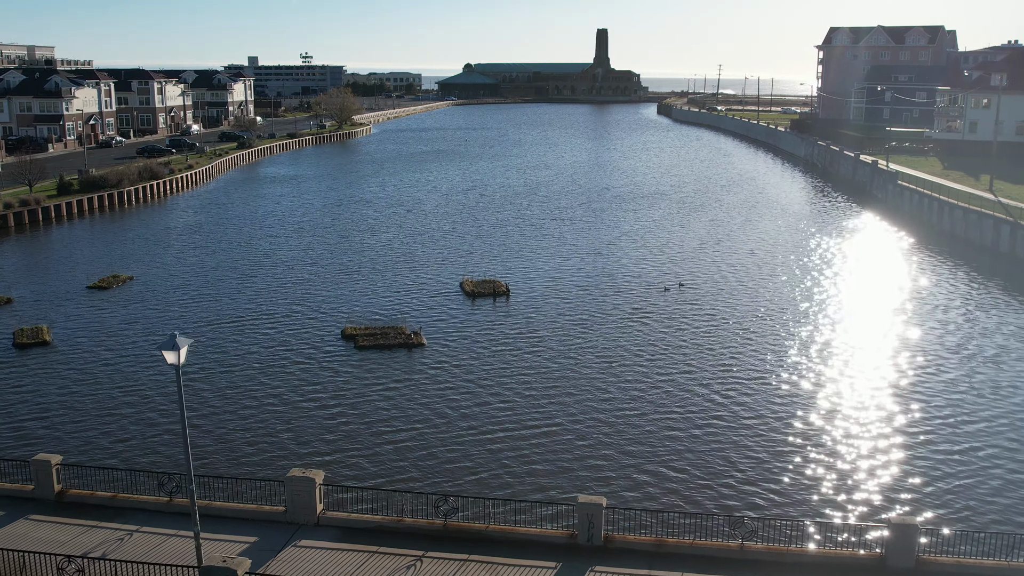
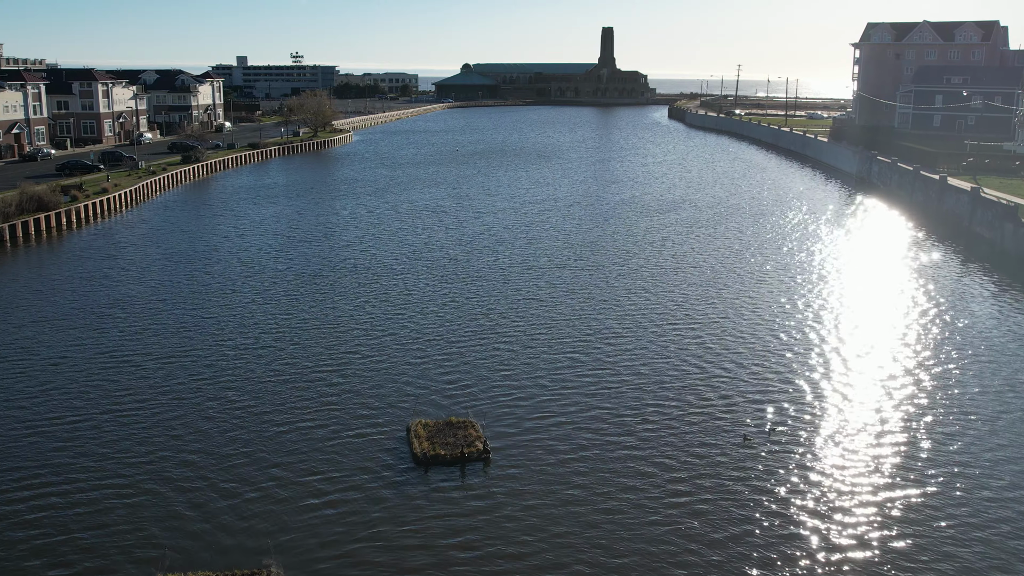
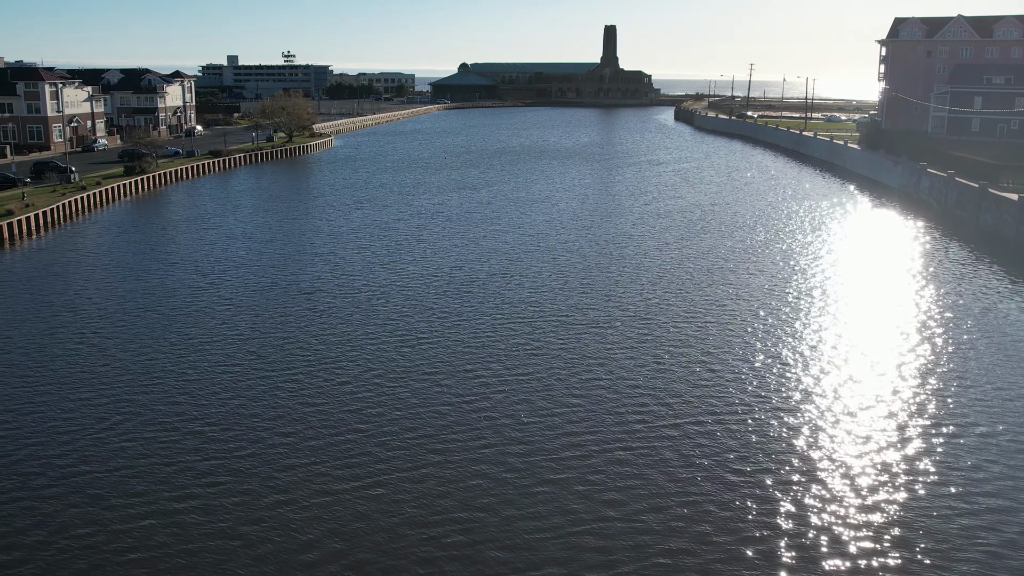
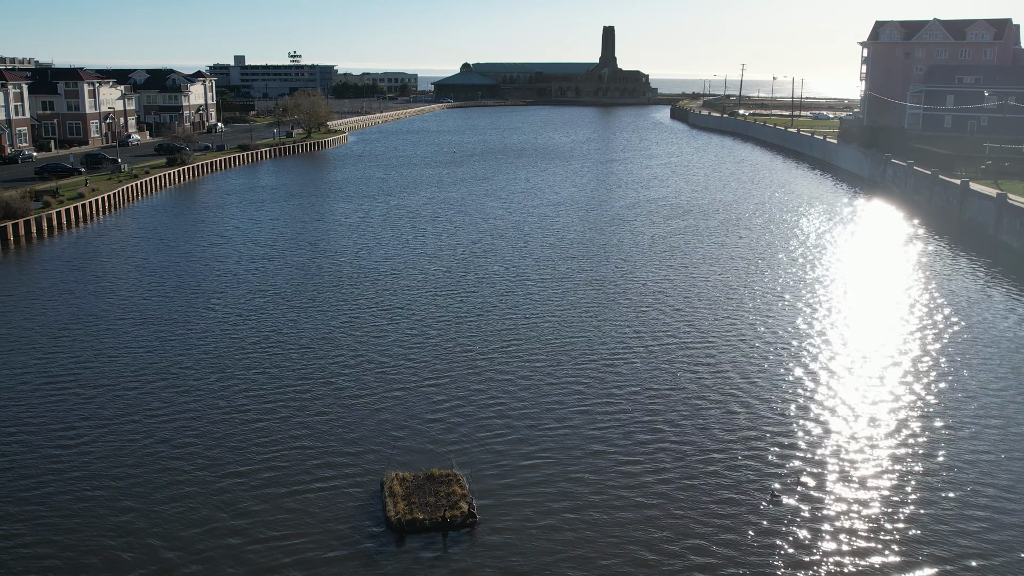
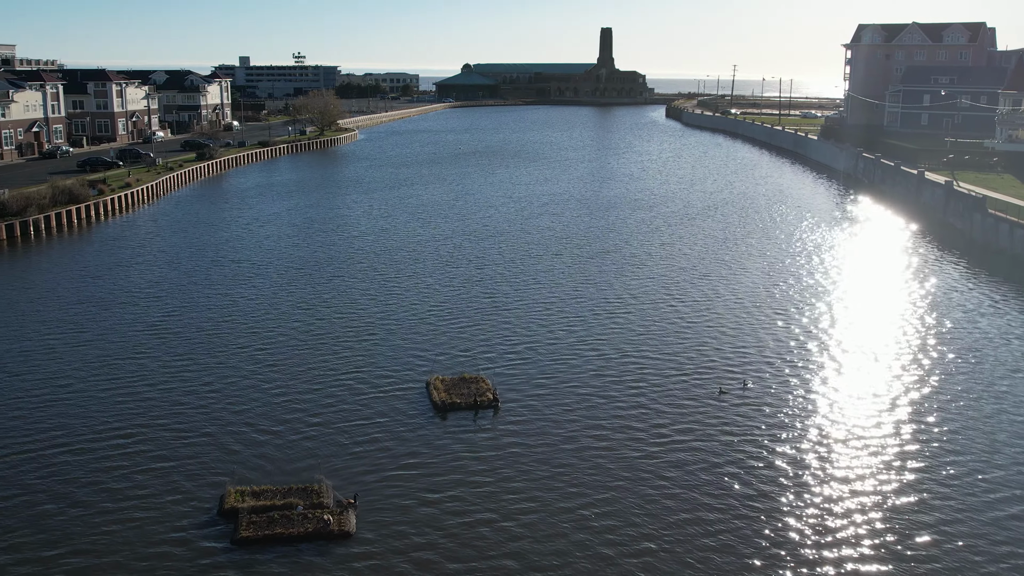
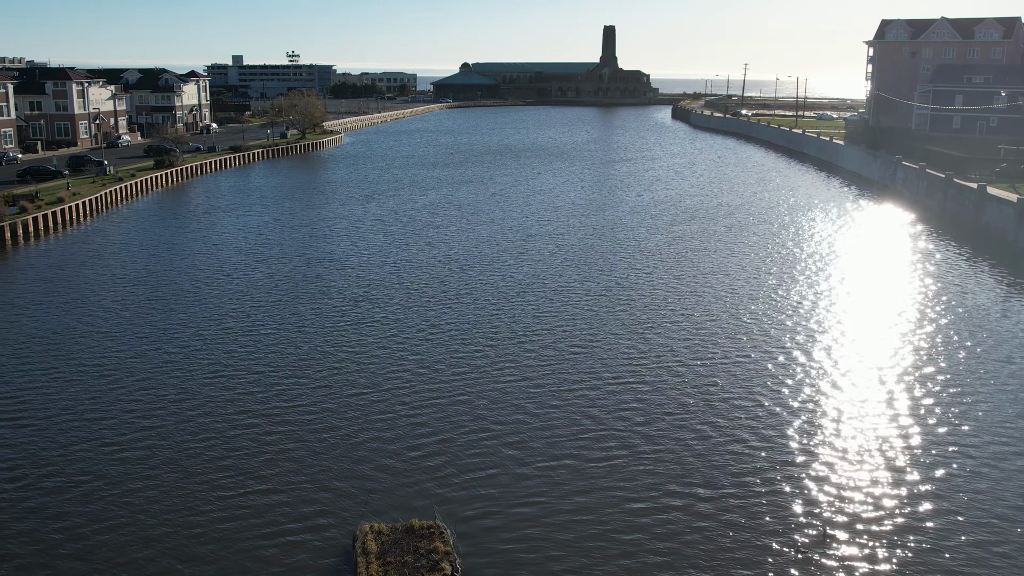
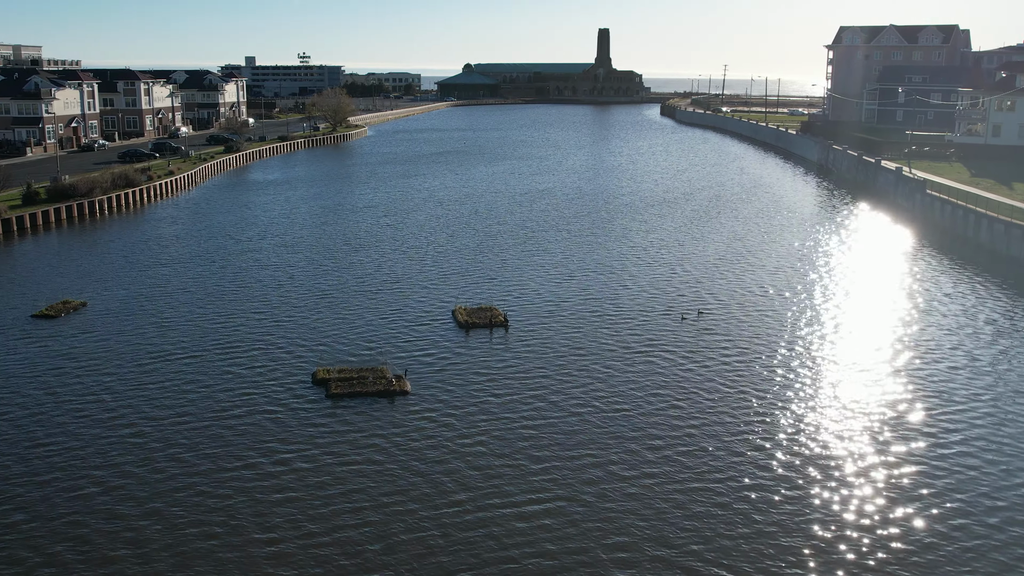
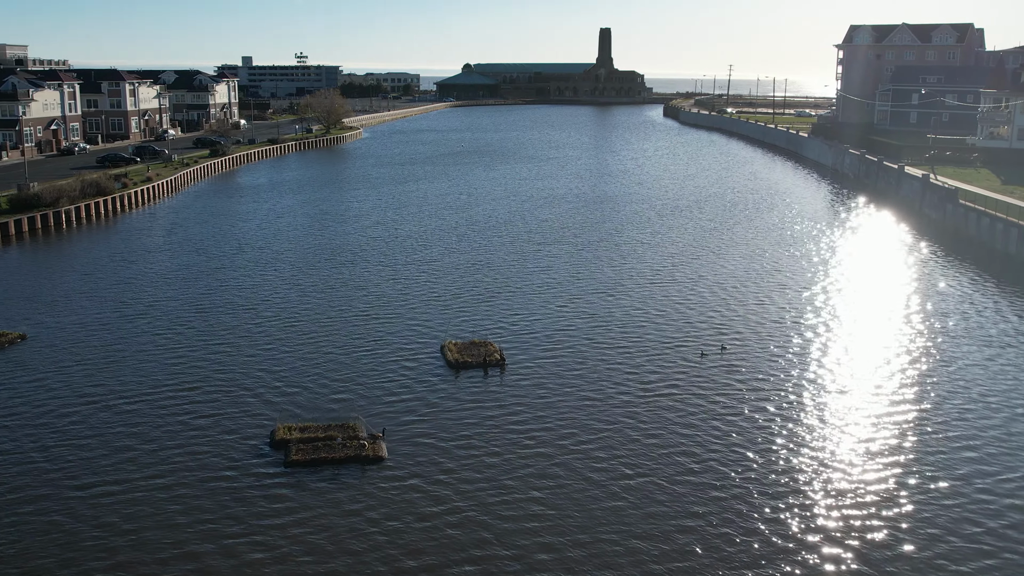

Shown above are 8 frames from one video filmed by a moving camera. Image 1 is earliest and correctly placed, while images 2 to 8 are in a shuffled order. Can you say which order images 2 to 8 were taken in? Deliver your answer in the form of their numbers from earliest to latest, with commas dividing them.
7, 8, 5, 2, 4, 6, 3
